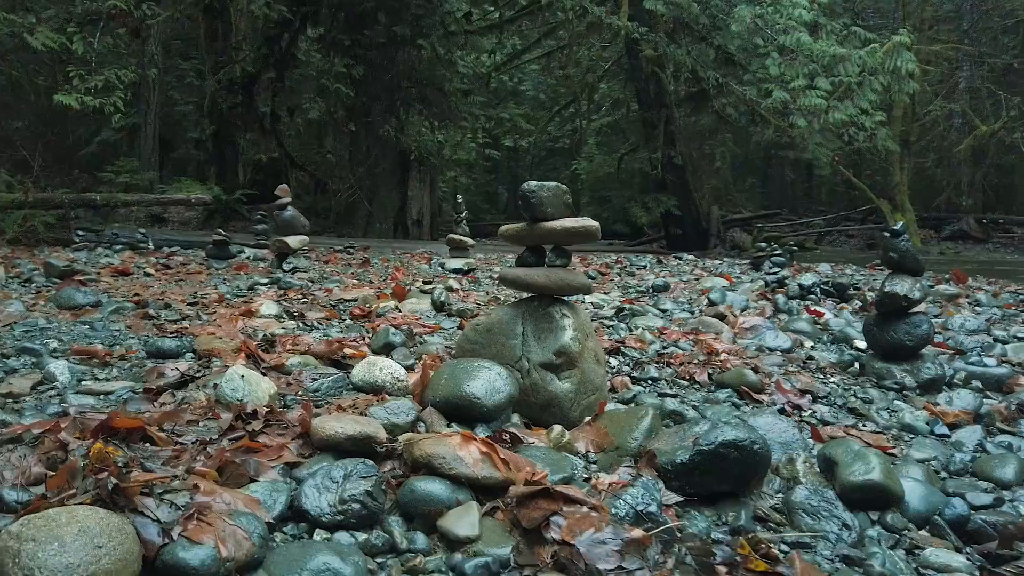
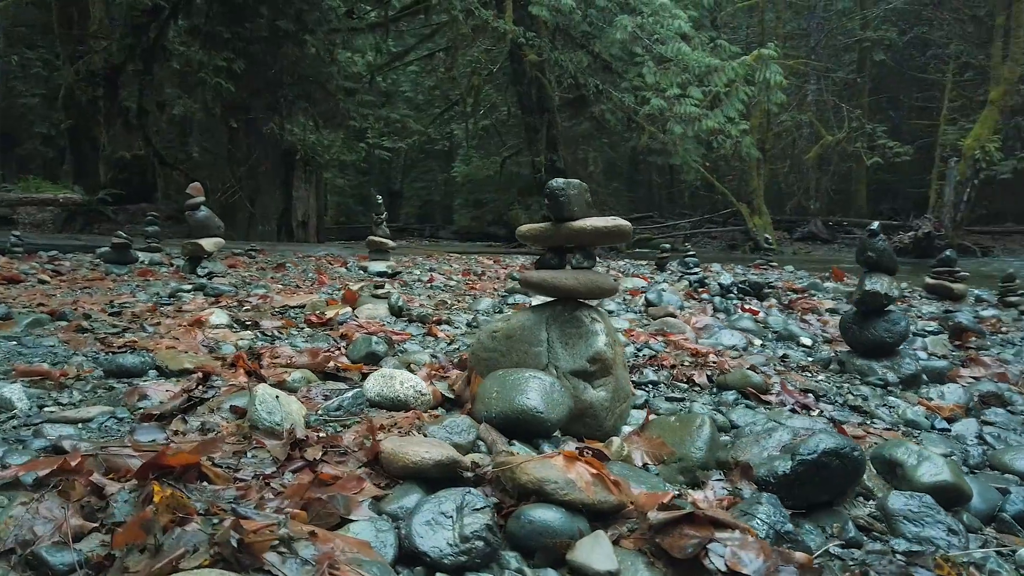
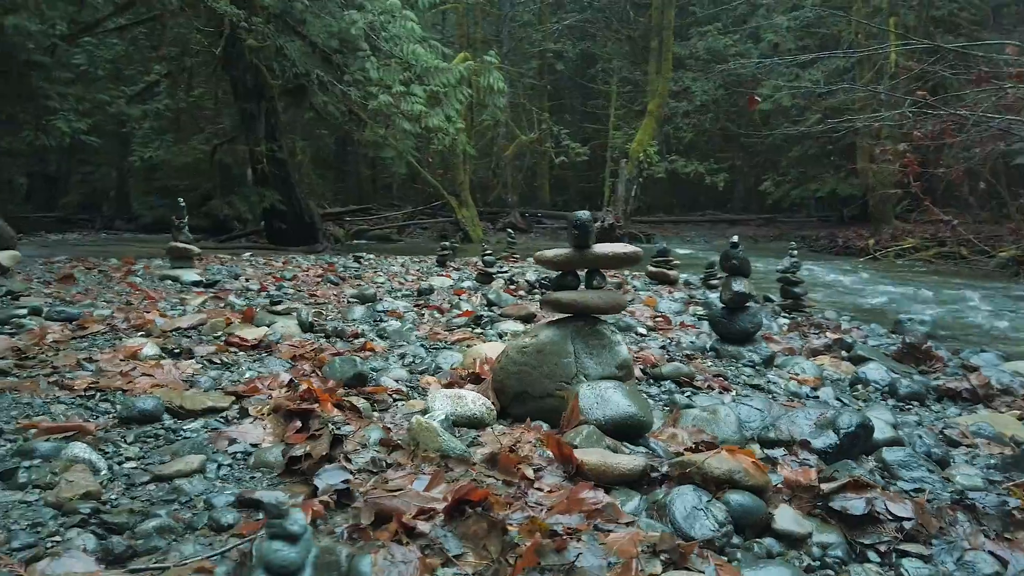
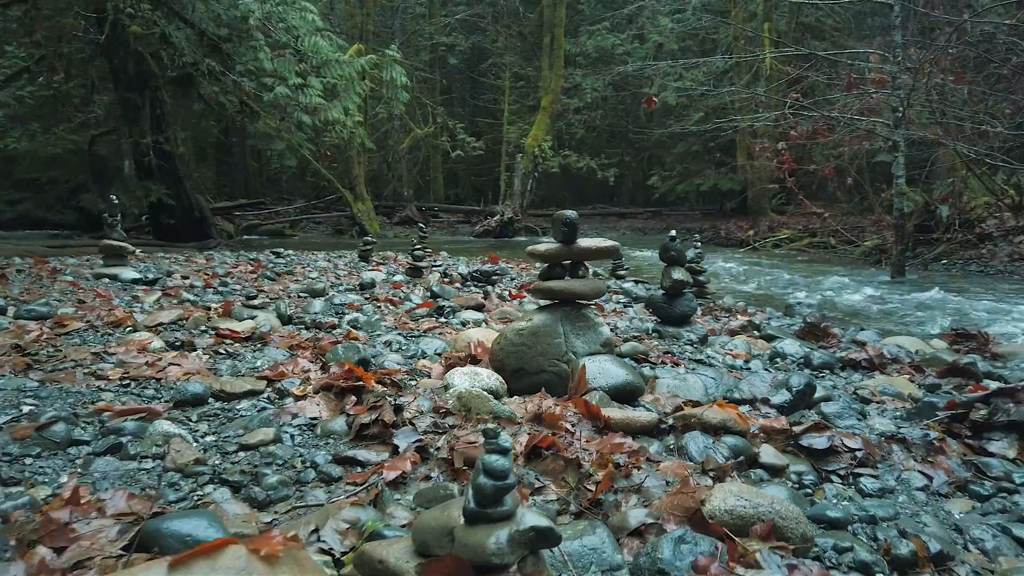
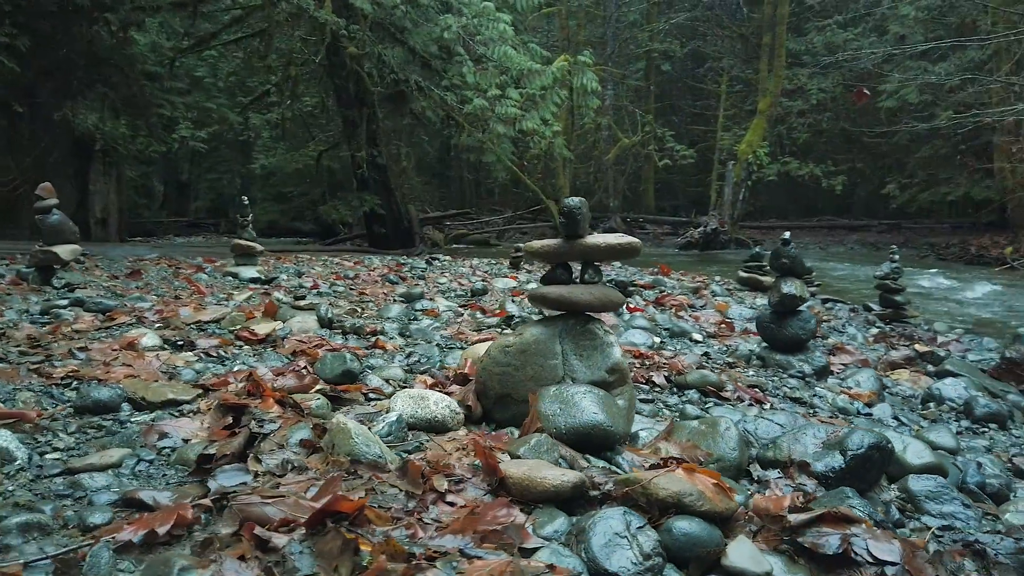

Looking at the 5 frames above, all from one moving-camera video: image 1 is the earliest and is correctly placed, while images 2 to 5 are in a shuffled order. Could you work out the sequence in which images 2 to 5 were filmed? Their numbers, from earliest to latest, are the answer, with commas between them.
2, 5, 3, 4
